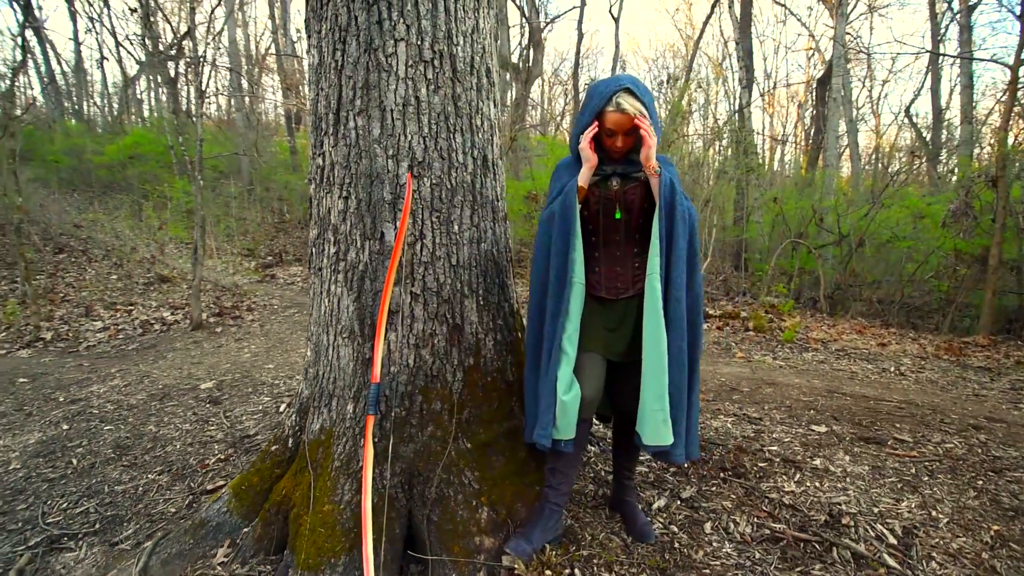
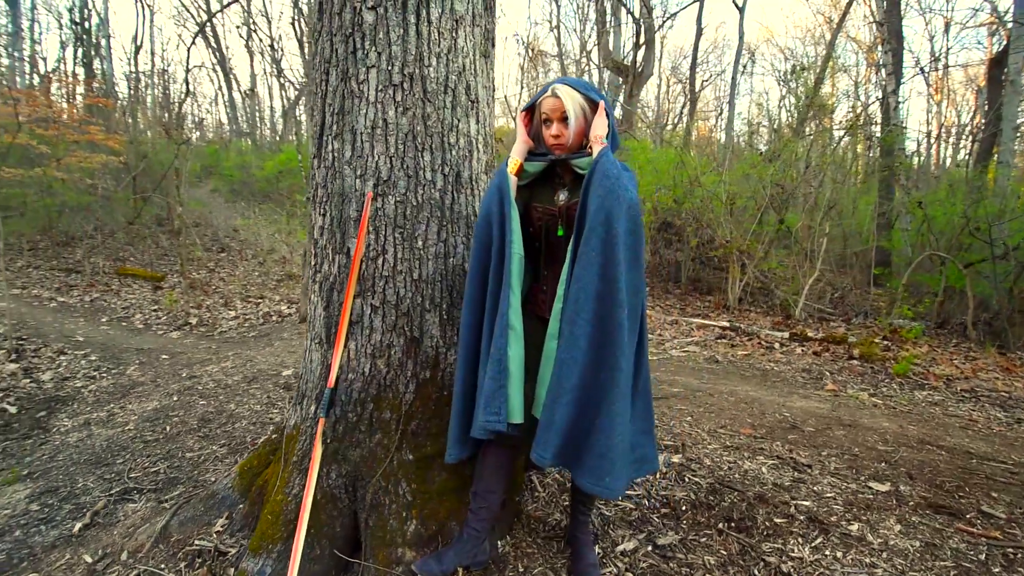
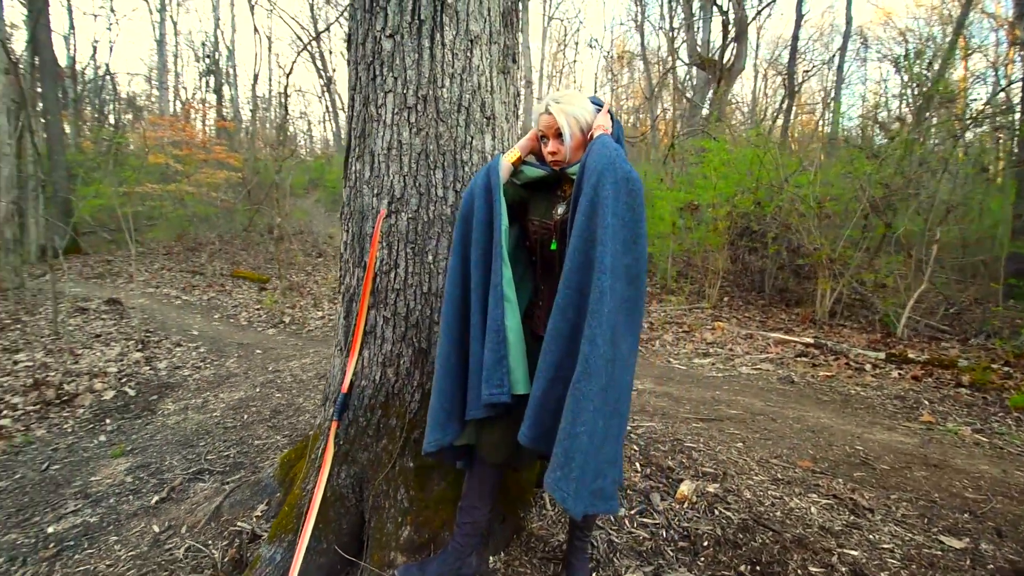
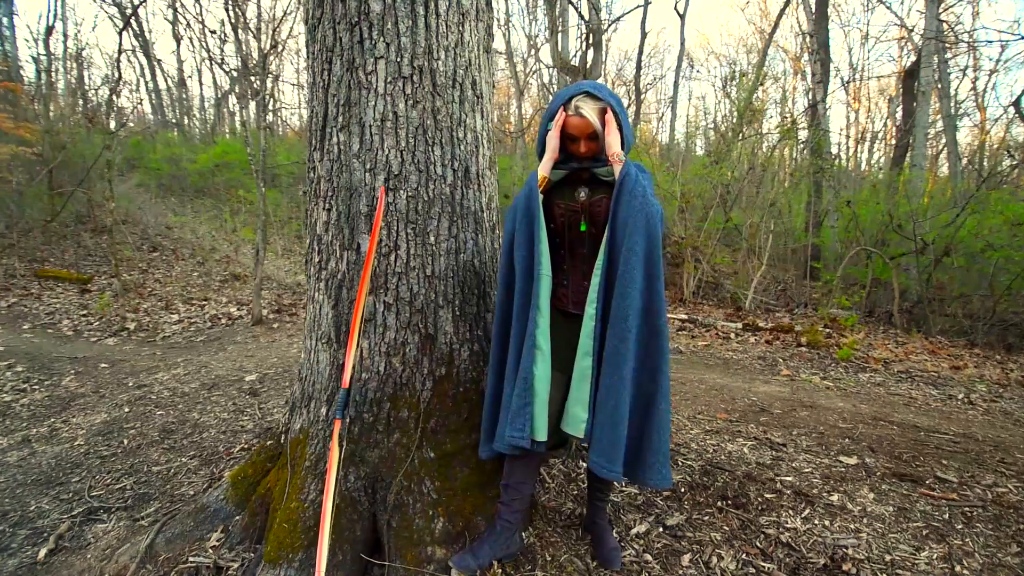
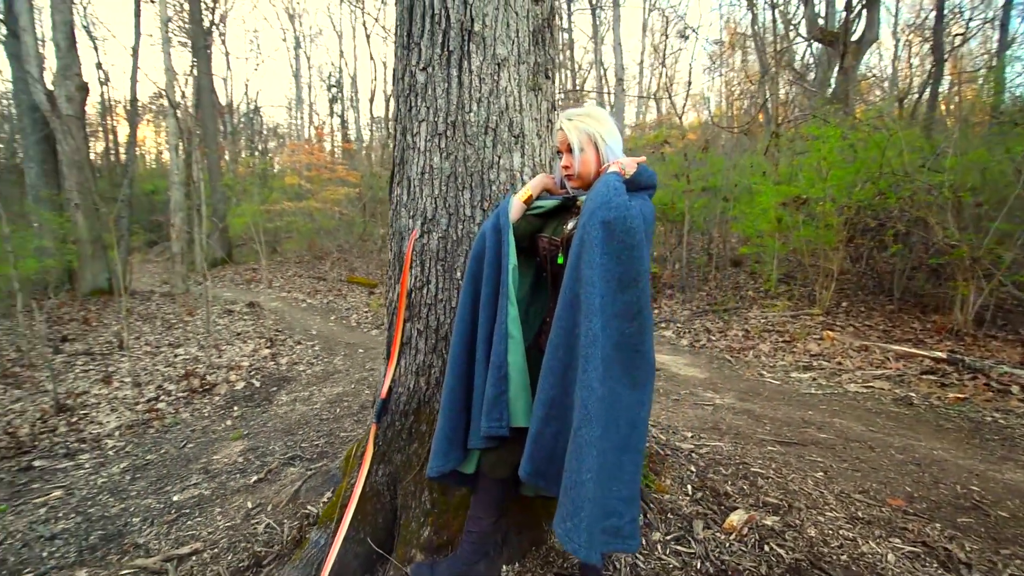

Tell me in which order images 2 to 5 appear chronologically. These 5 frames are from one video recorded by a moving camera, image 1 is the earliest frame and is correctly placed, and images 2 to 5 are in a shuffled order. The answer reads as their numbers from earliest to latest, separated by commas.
4, 2, 3, 5
